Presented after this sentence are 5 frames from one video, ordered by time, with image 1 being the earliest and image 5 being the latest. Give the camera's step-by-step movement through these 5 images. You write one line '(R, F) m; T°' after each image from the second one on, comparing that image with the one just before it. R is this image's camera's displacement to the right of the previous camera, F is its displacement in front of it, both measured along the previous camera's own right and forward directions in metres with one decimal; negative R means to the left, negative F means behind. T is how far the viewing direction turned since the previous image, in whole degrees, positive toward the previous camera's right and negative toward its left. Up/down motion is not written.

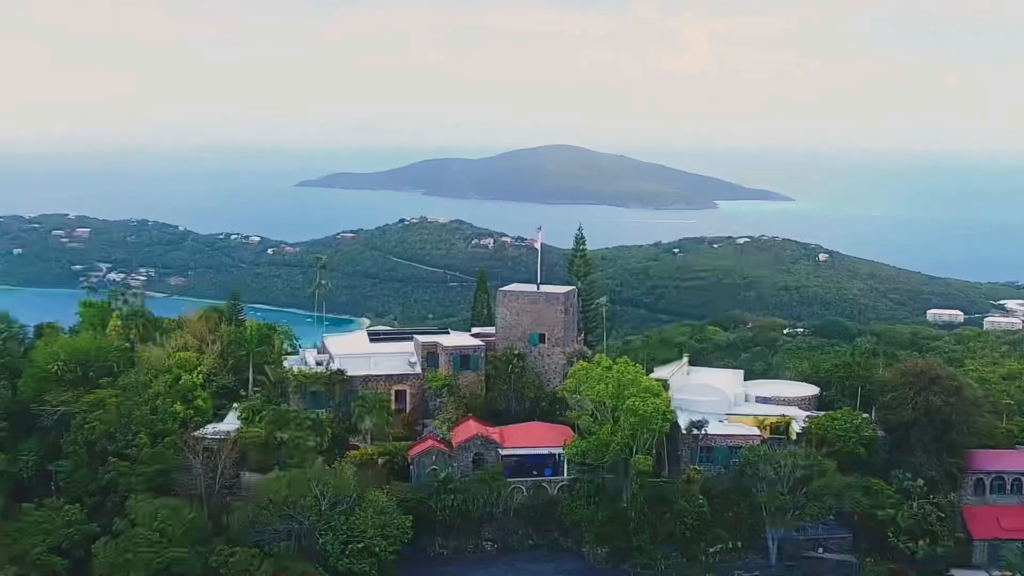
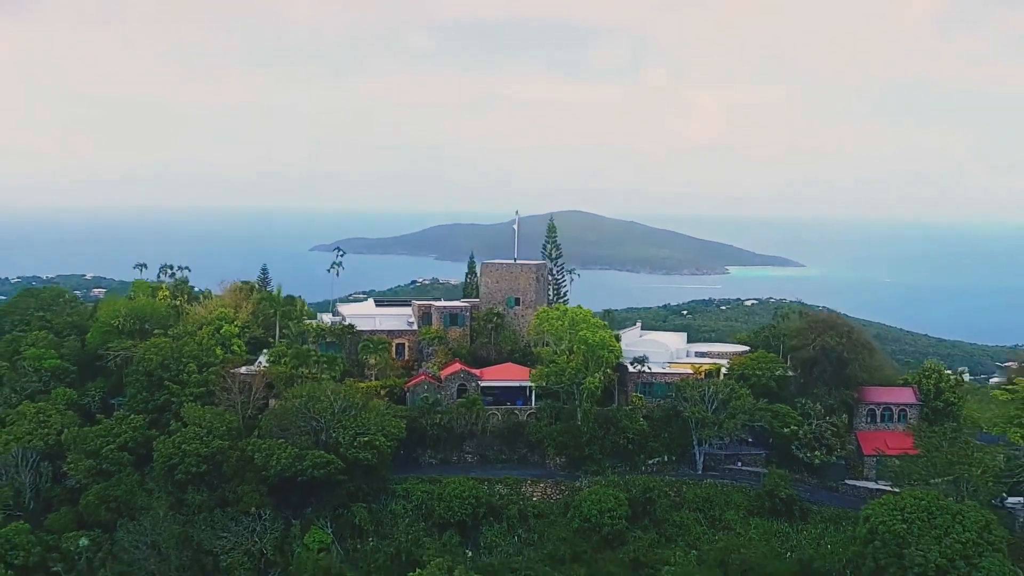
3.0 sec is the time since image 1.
(+0.8, -5.3) m; -1°
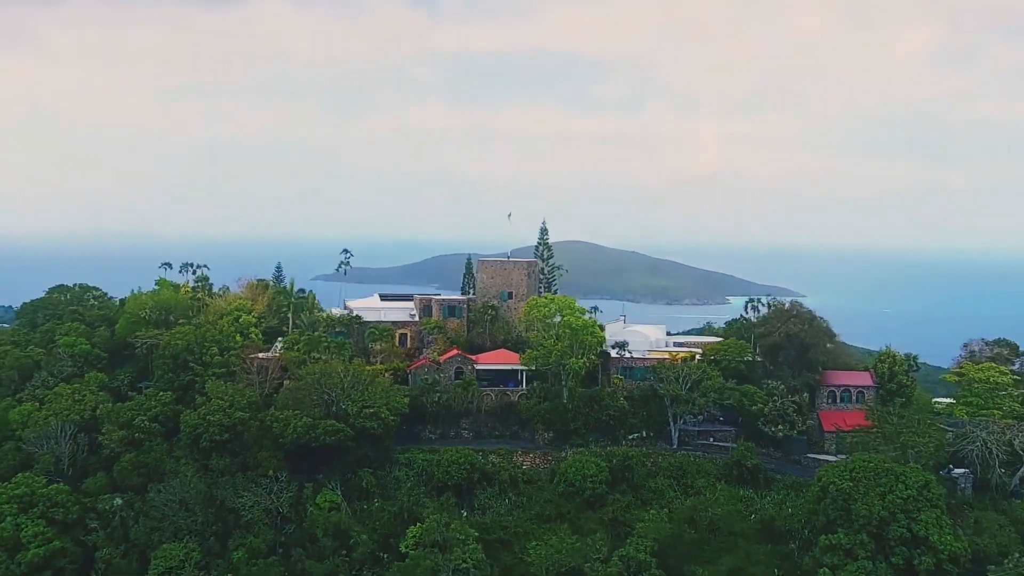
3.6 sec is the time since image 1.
(+0.2, -2.8) m; 0°
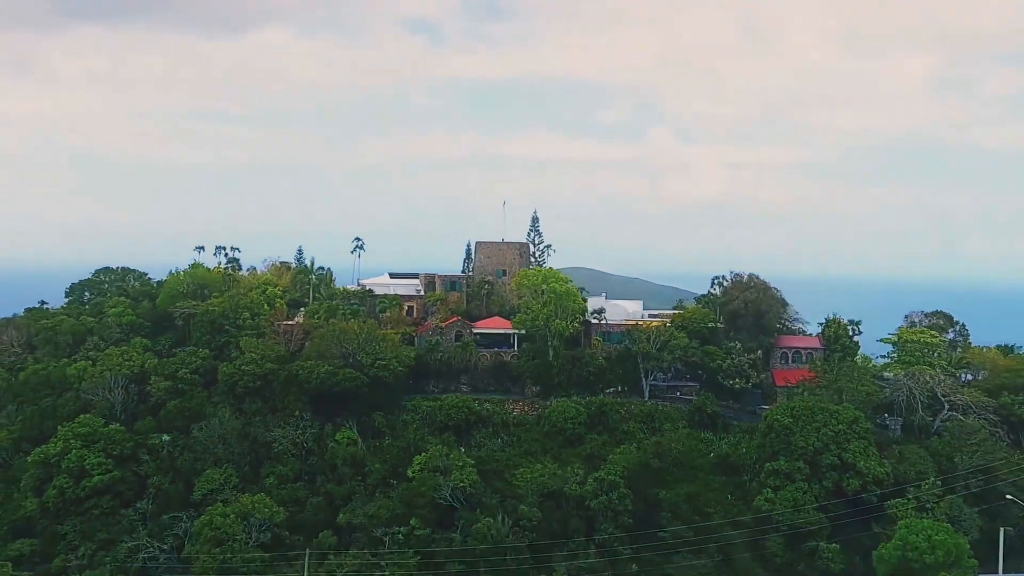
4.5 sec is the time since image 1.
(+0.3, -4.5) m; 0°
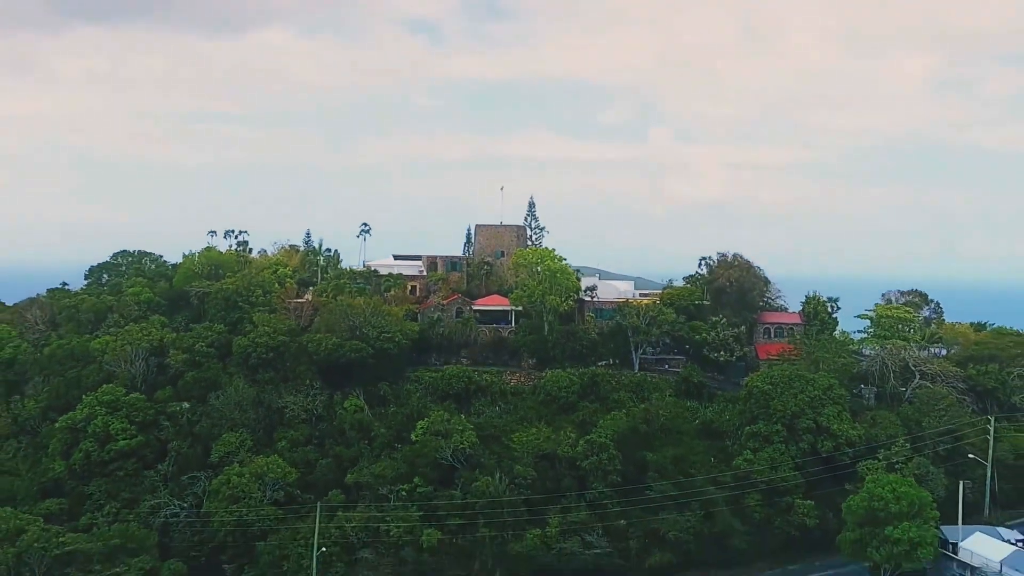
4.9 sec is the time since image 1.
(+0.1, -2.1) m; 0°
